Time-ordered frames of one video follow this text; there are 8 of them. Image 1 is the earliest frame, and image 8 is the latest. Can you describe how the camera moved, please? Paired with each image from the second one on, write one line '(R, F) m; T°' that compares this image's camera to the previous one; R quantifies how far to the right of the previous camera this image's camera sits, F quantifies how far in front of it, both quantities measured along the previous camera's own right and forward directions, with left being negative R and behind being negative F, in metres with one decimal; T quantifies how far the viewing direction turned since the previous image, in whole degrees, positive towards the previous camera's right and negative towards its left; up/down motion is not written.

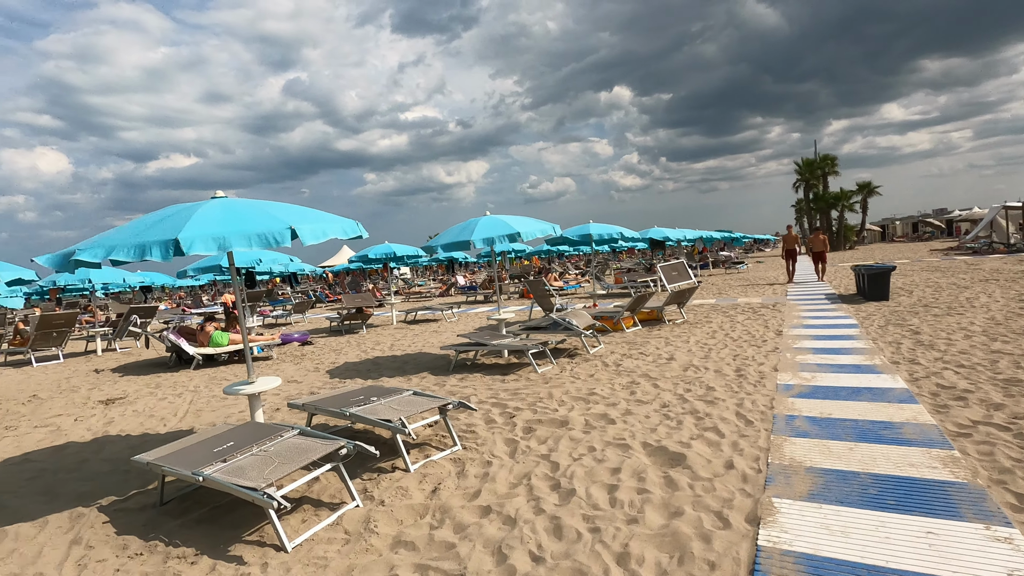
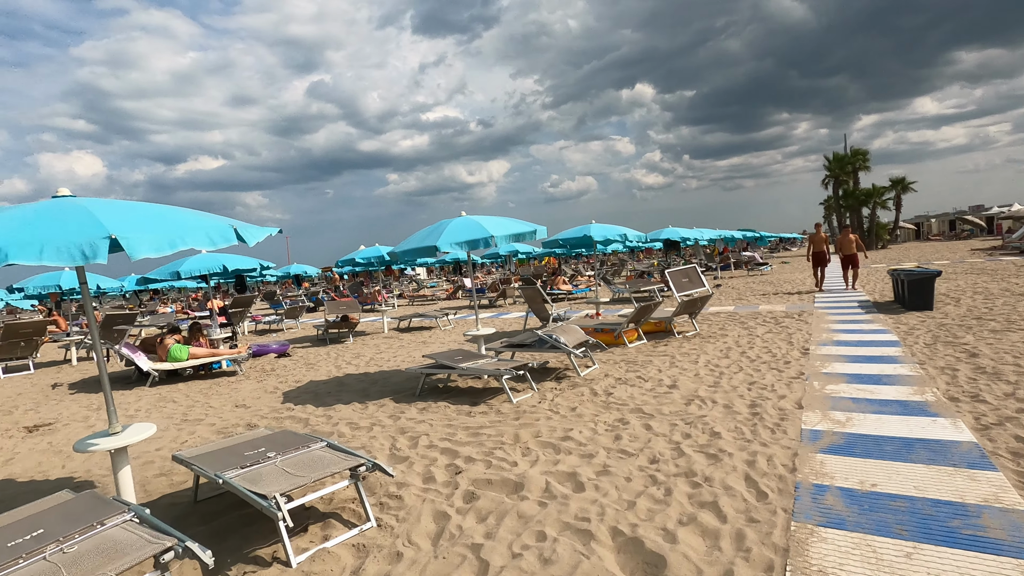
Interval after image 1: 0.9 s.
(+0.5, +0.9) m; -2°
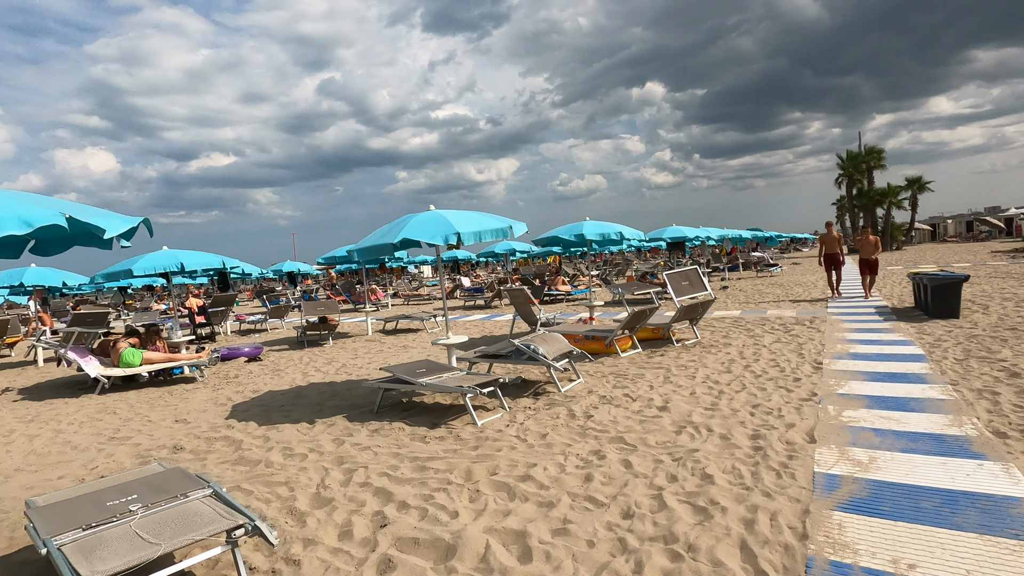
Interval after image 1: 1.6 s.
(+0.3, +0.7) m; -1°
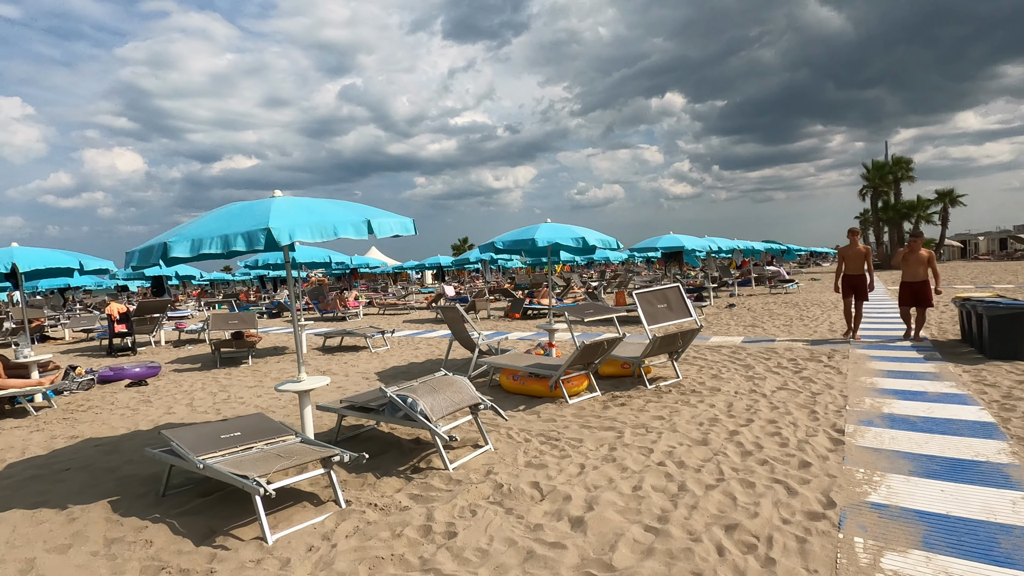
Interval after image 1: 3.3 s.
(+1.0, +1.7) m; -2°
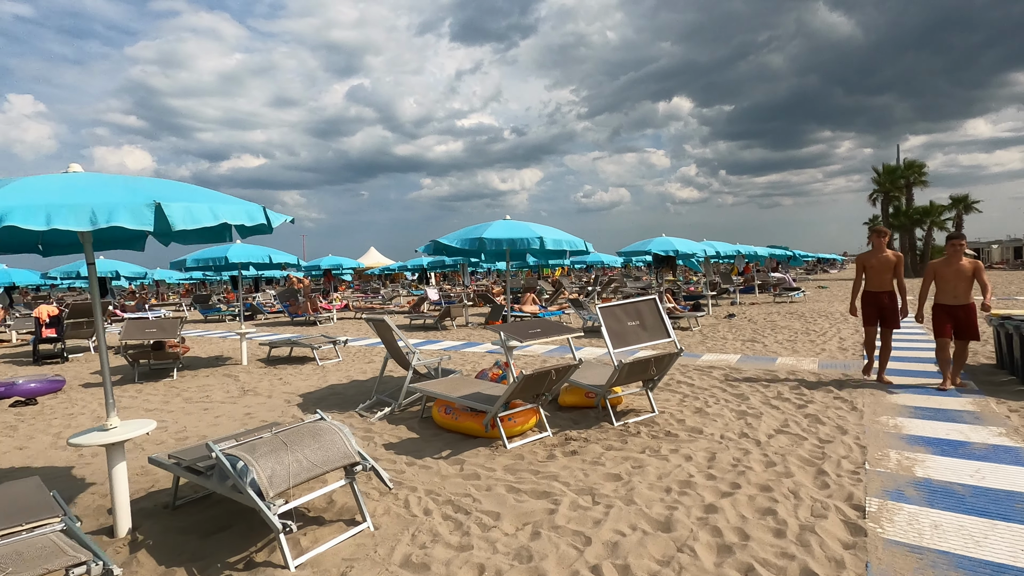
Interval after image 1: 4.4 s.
(+0.6, +1.1) m; -1°
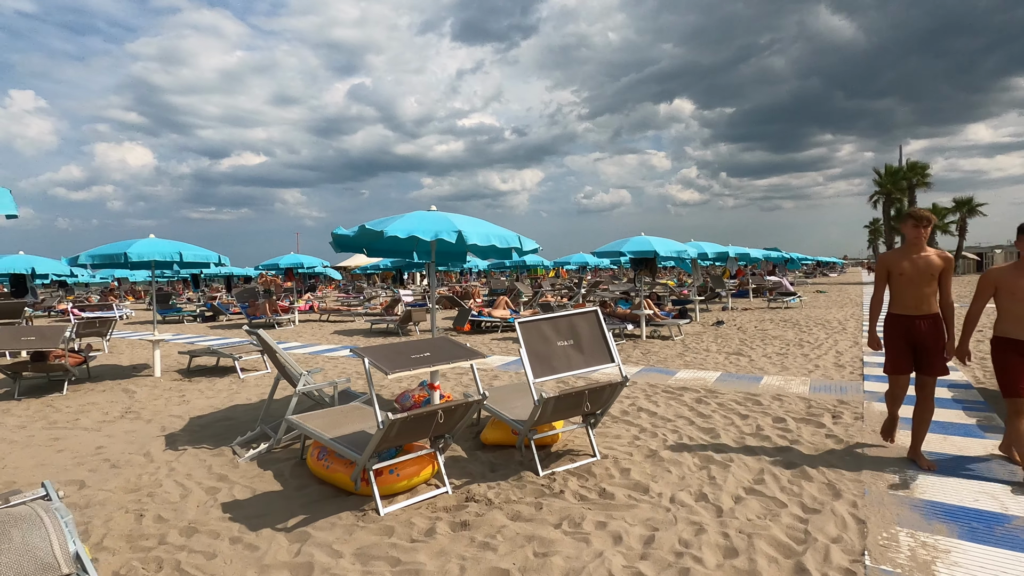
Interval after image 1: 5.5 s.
(+0.7, +1.0) m; 0°
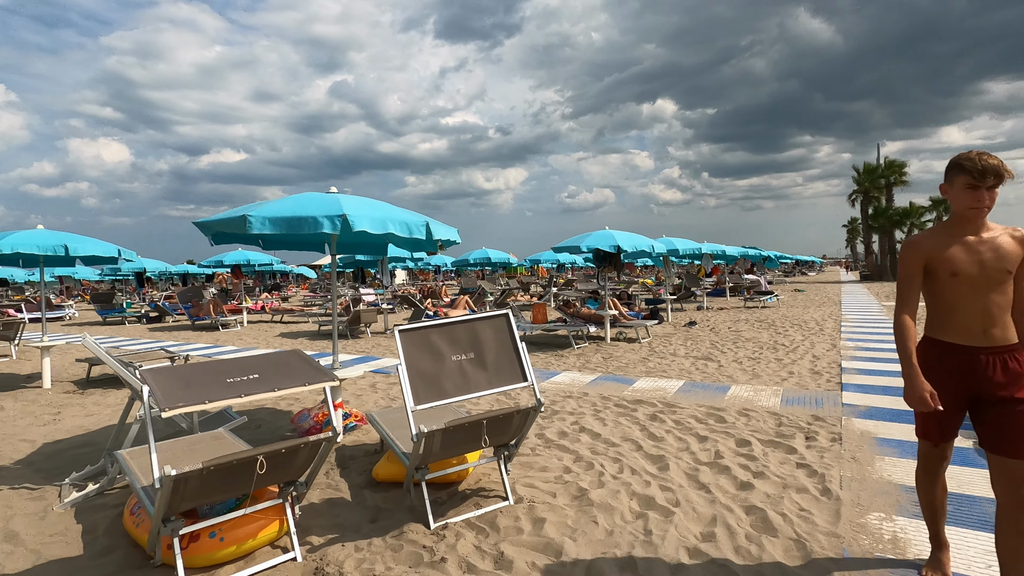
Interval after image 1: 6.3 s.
(+0.5, +0.8) m; +2°
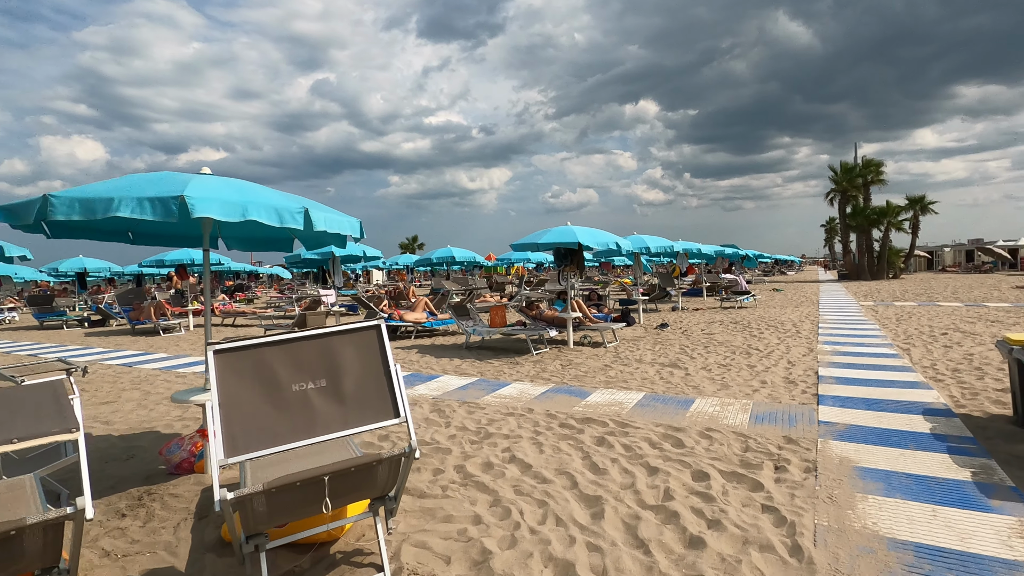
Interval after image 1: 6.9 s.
(+0.4, +0.7) m; +2°
